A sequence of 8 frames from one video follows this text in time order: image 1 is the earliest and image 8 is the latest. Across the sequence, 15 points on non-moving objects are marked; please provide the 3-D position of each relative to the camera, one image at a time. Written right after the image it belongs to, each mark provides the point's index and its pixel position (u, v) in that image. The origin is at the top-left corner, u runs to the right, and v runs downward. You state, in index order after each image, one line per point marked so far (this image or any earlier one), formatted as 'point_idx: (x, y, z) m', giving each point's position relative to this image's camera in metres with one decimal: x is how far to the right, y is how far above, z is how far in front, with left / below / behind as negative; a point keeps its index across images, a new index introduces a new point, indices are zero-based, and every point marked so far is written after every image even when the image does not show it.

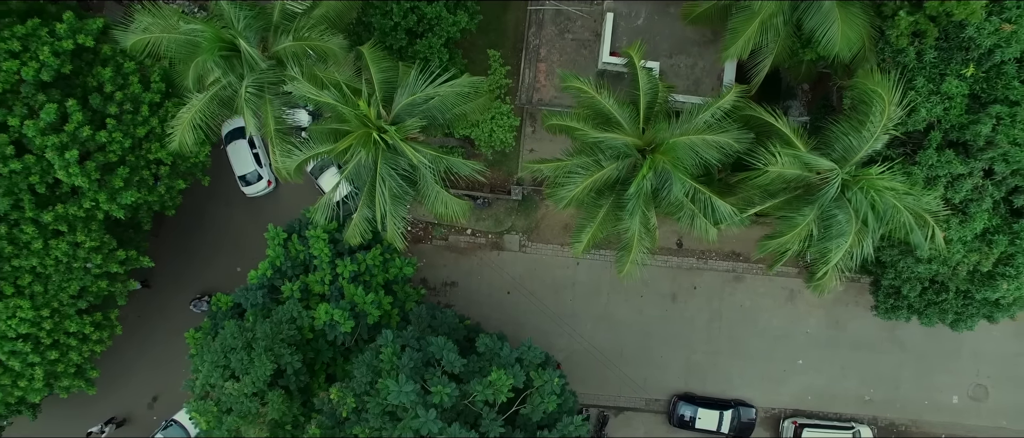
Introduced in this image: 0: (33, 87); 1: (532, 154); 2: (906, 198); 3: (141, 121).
0: (-7.2, +2.0, +7.9) m
1: (+0.4, +1.5, +11.4) m
2: (+4.7, +0.2, +6.3) m
3: (-6.1, +1.6, +8.5) m
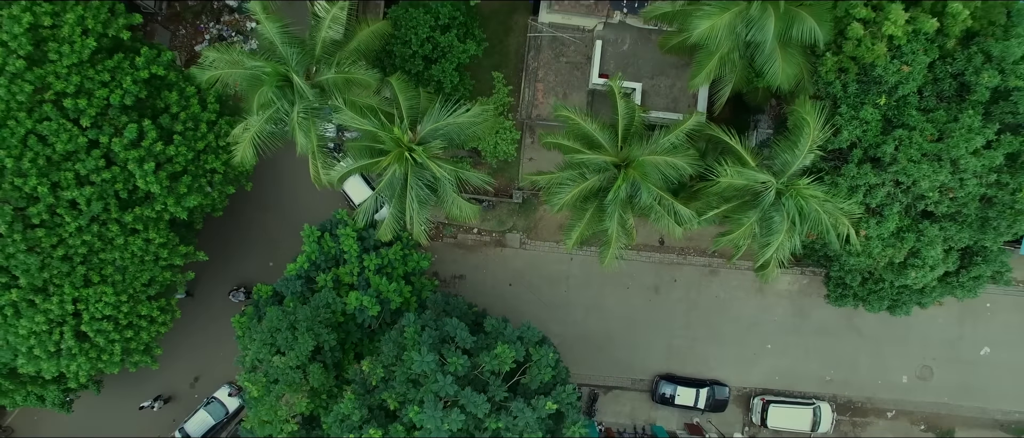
0: (-7.2, +2.0, +9.5) m
1: (+0.5, +1.5, +13.0) m
2: (+4.7, +0.2, +7.9) m
3: (-6.1, +1.6, +10.1) m
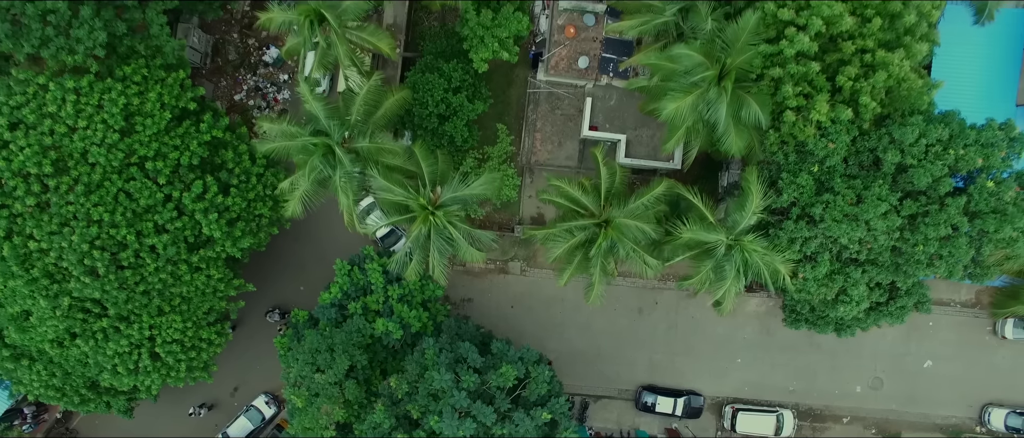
0: (-7.1, +1.1, +11.4) m
1: (+0.5, +0.6, +14.9) m
2: (+4.8, -0.7, +9.8) m
3: (-6.0, +0.7, +12.0) m
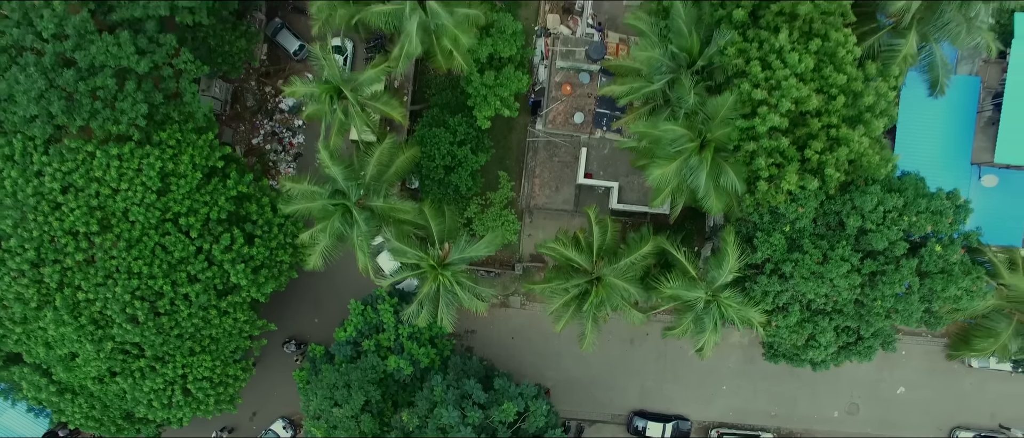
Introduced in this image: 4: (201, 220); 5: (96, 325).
0: (-7.1, -0.1, +12.5) m
1: (+0.6, -0.6, +16.0) m
2: (+4.8, -1.9, +10.9) m
3: (-6.0, -0.4, +13.1) m
4: (-7.4, 0.0, +12.3) m
5: (-9.5, -2.4, +11.9) m
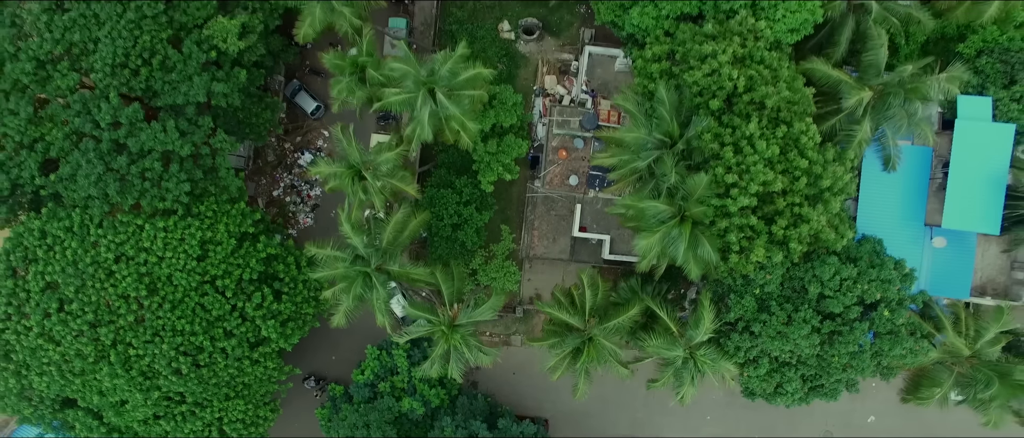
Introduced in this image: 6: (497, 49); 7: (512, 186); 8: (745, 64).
0: (-7.1, -1.7, +14.0) m
1: (+0.6, -2.1, +17.4) m
2: (+4.9, -3.5, +12.4) m
3: (-6.0, -2.1, +14.6) m
4: (-7.3, -1.6, +13.7) m
5: (-9.5, -4.1, +13.4) m
6: (-0.5, +5.8, +17.6) m
7: (0.0, +1.1, +17.7) m
8: (+5.7, +3.8, +12.6) m
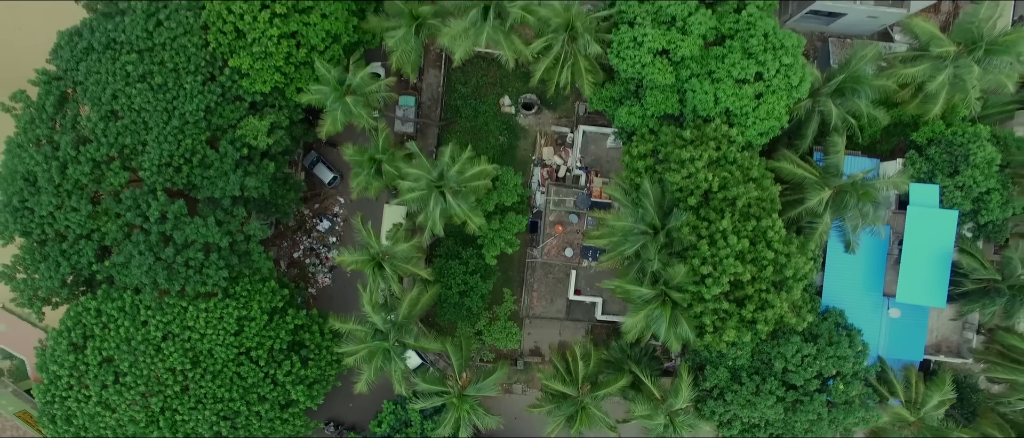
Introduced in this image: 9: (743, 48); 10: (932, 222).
0: (-7.0, -4.0, +15.7) m
1: (+0.6, -4.3, +19.2) m
2: (+4.9, -5.8, +14.1) m
3: (-5.9, -4.4, +16.3) m
4: (-7.3, -4.0, +15.4) m
5: (-9.4, -6.4, +15.2) m
6: (-0.5, +3.6, +19.2) m
7: (0.0, -1.1, +19.4) m
8: (+5.7, +1.5, +14.3) m
9: (+6.3, +4.6, +14.0) m
10: (+12.4, -0.1, +15.4) m
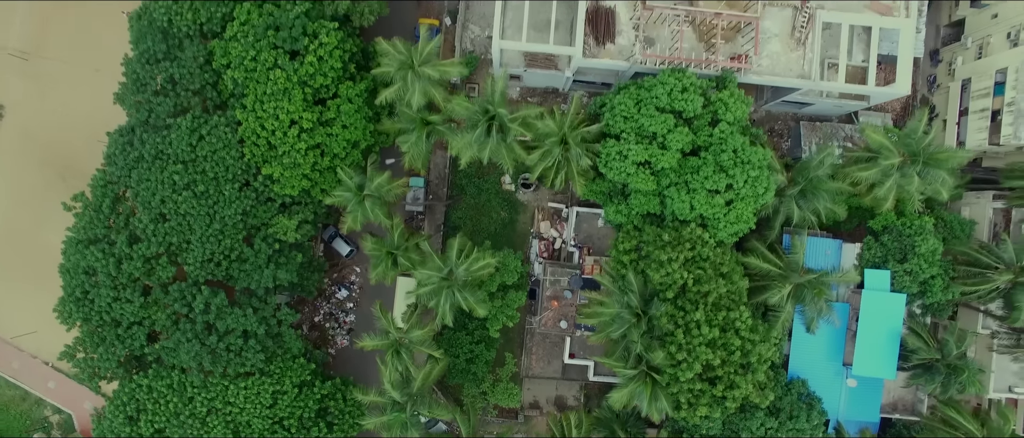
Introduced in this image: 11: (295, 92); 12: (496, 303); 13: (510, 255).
0: (-7.0, -6.9, +17.8) m
1: (+0.7, -7.1, +21.3) m
2: (+5.0, -8.6, +16.3) m
3: (-5.9, -7.2, +18.4) m
4: (-7.2, -6.8, +17.6) m
5: (-9.4, -9.3, +17.3) m
6: (-0.5, +0.8, +21.2) m
7: (+0.1, -3.9, +21.5) m
8: (+5.7, -1.3, +16.3) m
9: (+6.3, +1.8, +15.9) m
10: (+12.4, -2.9, +17.4) m
11: (-6.8, +4.0, +16.3) m
12: (-0.6, -3.0, +18.6) m
13: (-0.1, -1.3, +18.8) m
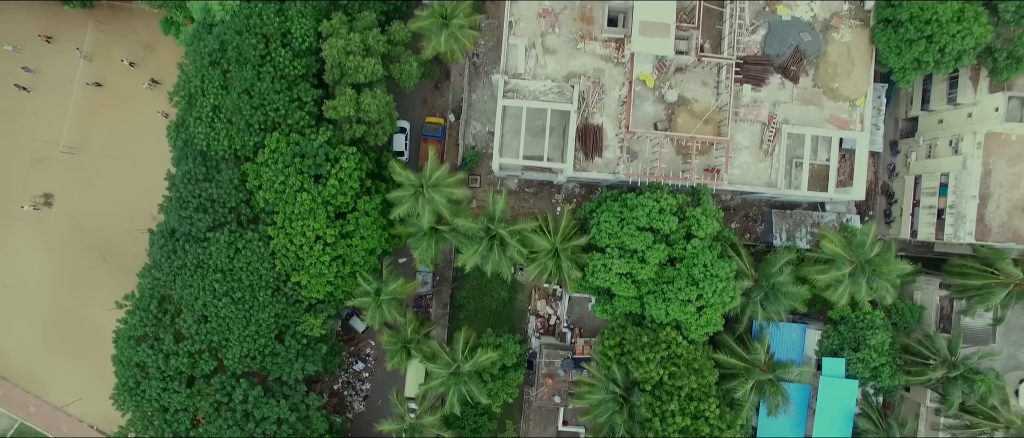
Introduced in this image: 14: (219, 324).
0: (-7.0, -10.6, +20.3) m
1: (+0.7, -10.7, +23.8) m
2: (+5.0, -12.3, +18.8) m
3: (-5.9, -10.9, +20.9) m
4: (-7.2, -10.5, +20.0) m
5: (-9.4, -13.0, +19.9) m
6: (-0.5, -2.8, +23.5) m
7: (0.0, -7.5, +23.9) m
8: (+5.7, -5.0, +18.7) m
9: (+6.2, -1.9, +18.2) m
10: (+12.4, -6.5, +19.8) m
11: (-6.9, +0.3, +18.6) m
12: (-0.6, -6.7, +21.0) m
13: (-0.1, -5.0, +21.2) m
14: (-10.7, -3.9, +19.0) m
